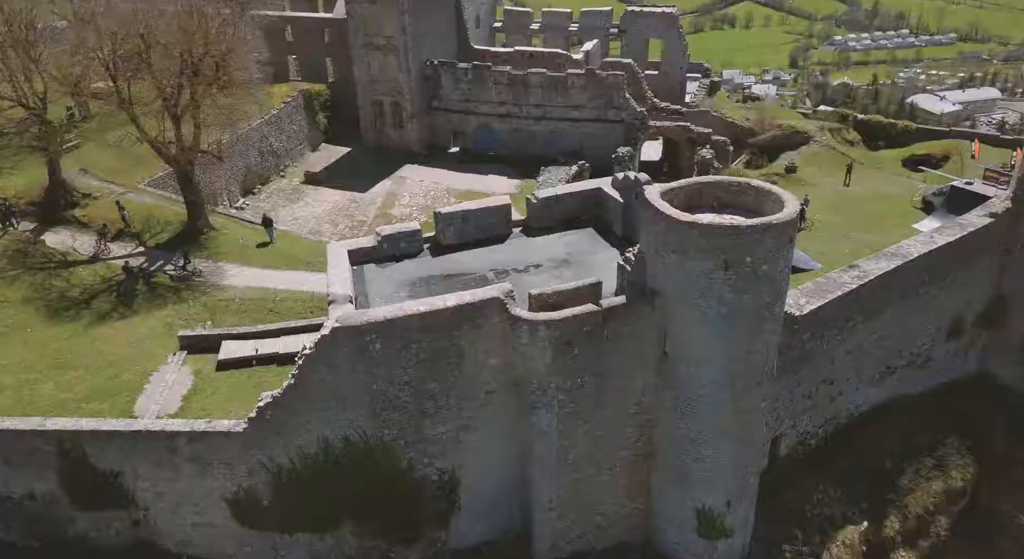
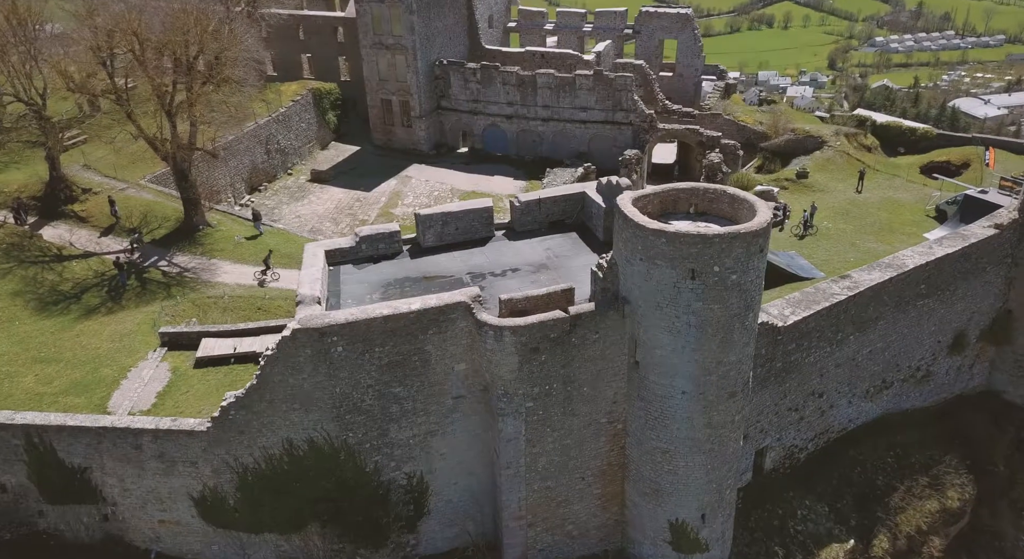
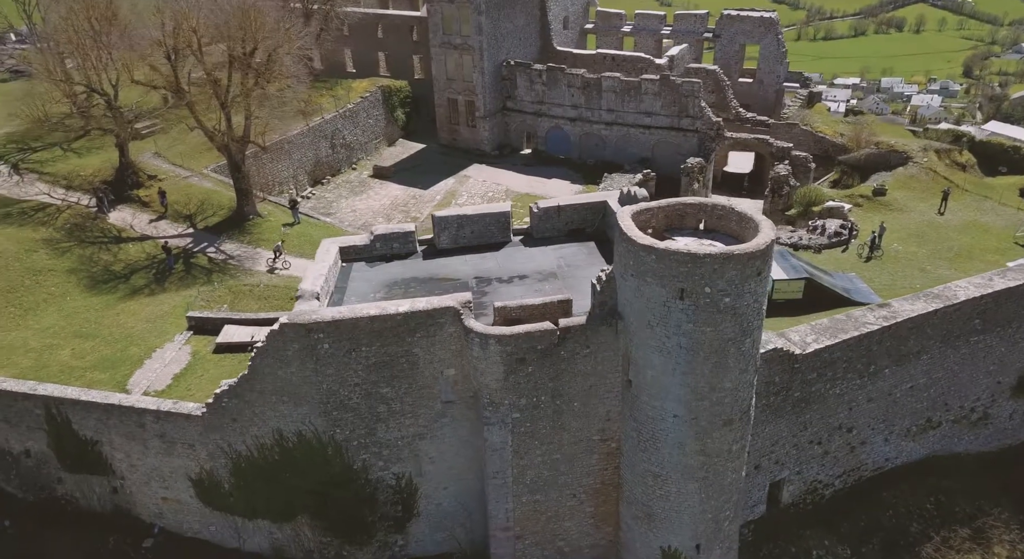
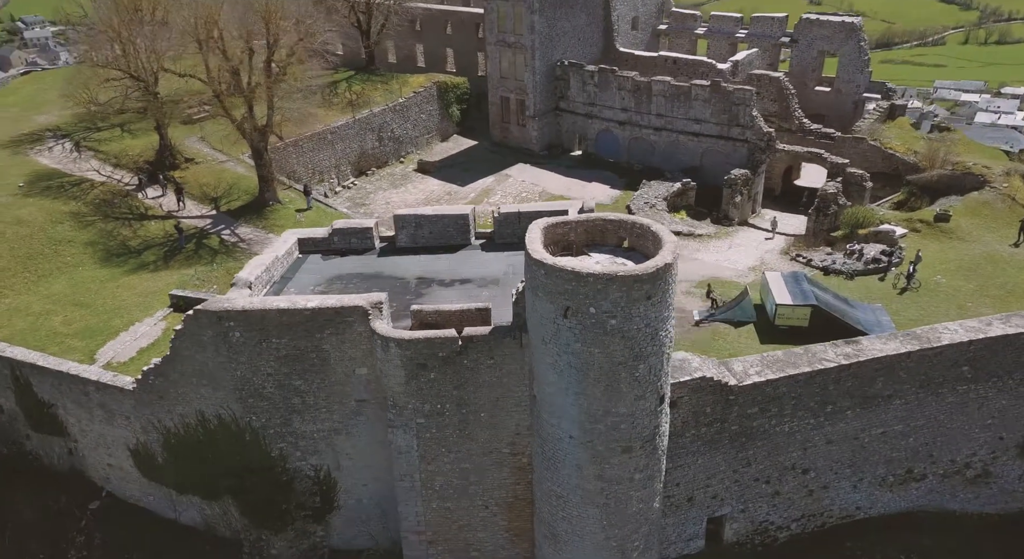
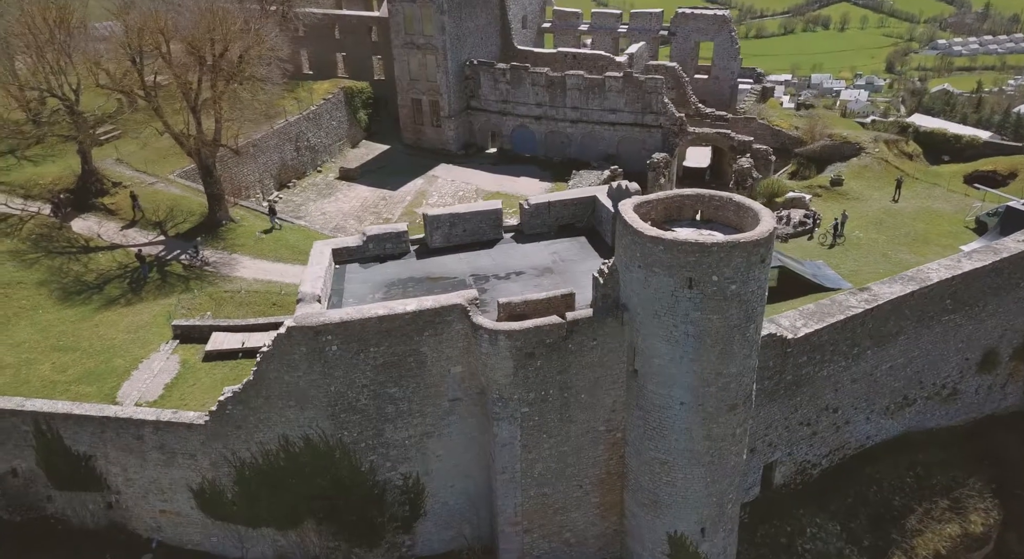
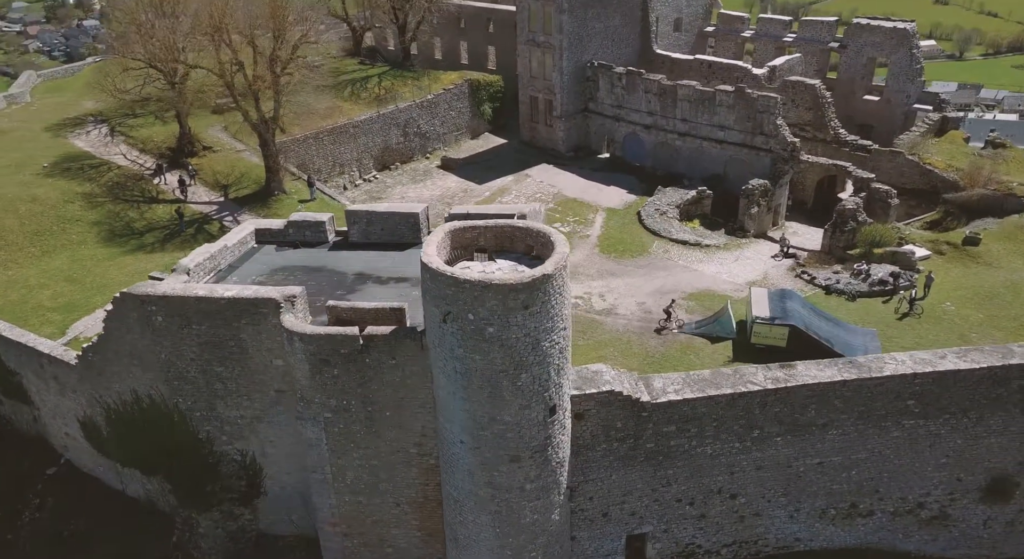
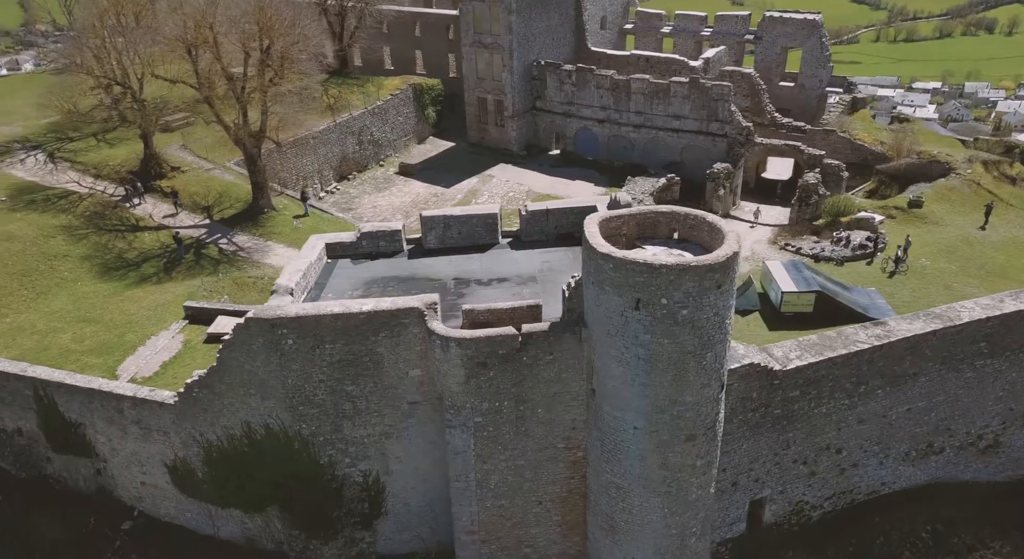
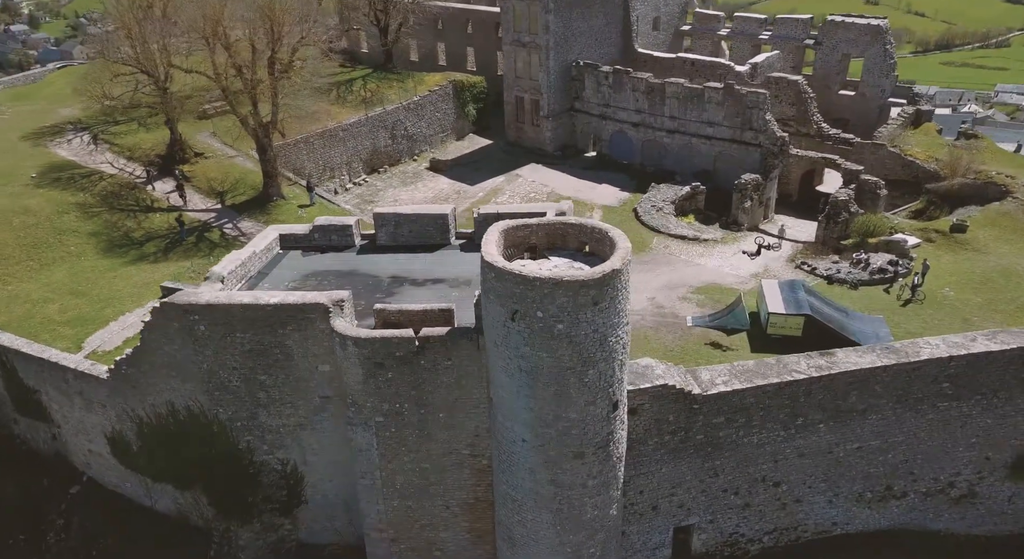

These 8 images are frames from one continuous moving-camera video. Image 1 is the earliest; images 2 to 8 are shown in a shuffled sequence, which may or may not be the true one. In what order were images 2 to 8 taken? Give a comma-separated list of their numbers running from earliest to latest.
2, 5, 3, 7, 4, 8, 6
